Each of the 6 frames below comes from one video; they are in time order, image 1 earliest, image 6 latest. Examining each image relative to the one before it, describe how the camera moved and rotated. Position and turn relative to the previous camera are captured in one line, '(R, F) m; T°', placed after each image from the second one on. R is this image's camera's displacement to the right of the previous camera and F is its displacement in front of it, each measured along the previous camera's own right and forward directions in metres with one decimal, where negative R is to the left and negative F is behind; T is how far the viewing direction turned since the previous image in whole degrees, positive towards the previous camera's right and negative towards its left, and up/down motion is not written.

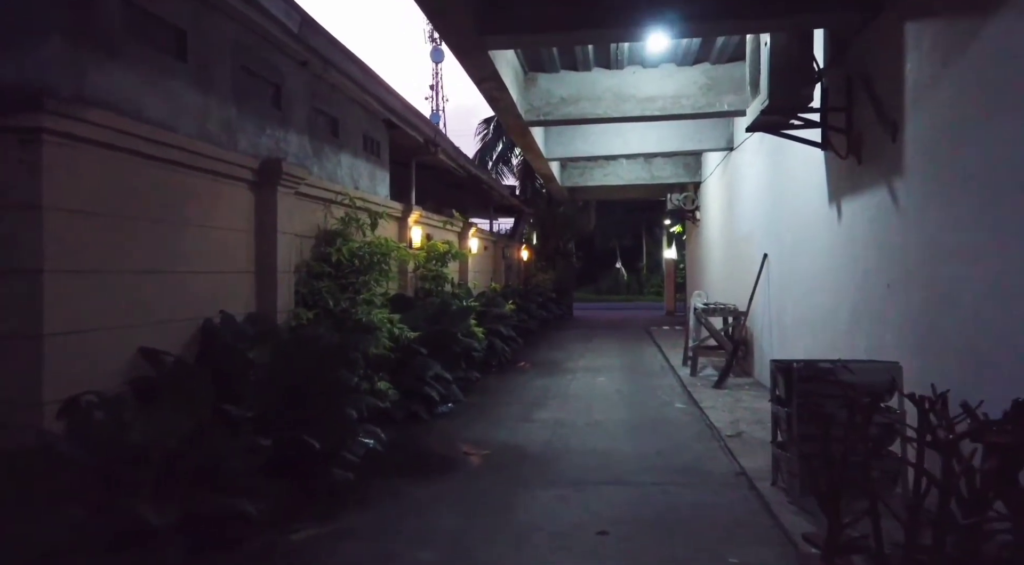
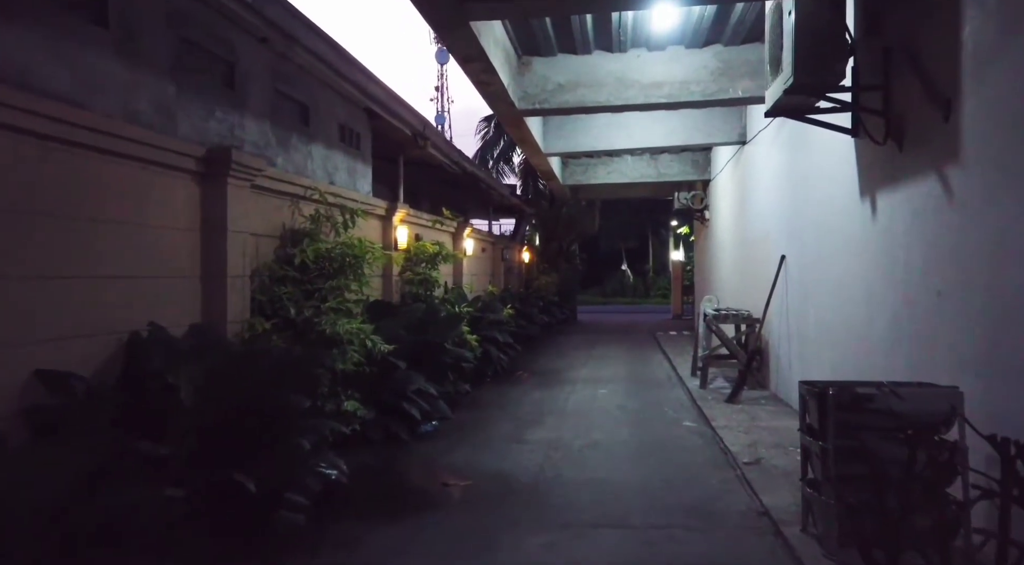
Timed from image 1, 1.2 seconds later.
(+0.1, +0.6) m; -1°
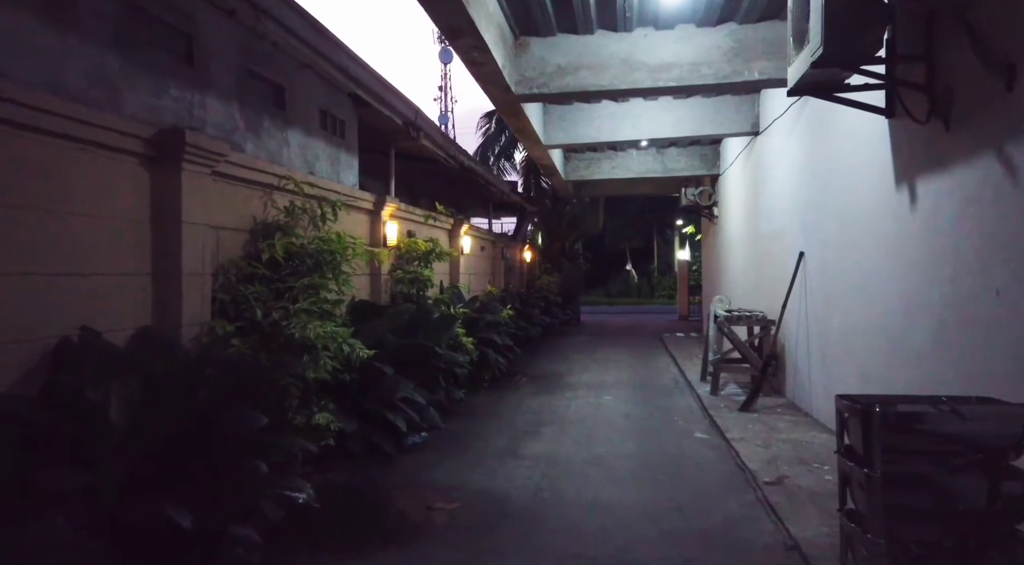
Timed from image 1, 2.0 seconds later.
(+0.1, +0.5) m; 0°
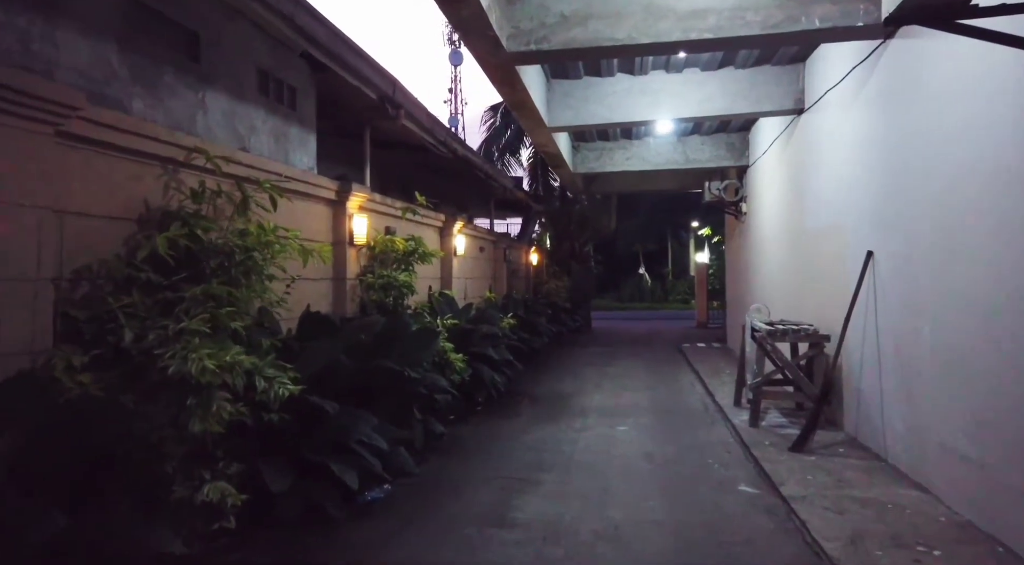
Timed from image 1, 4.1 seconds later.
(+0.1, +1.3) m; -1°
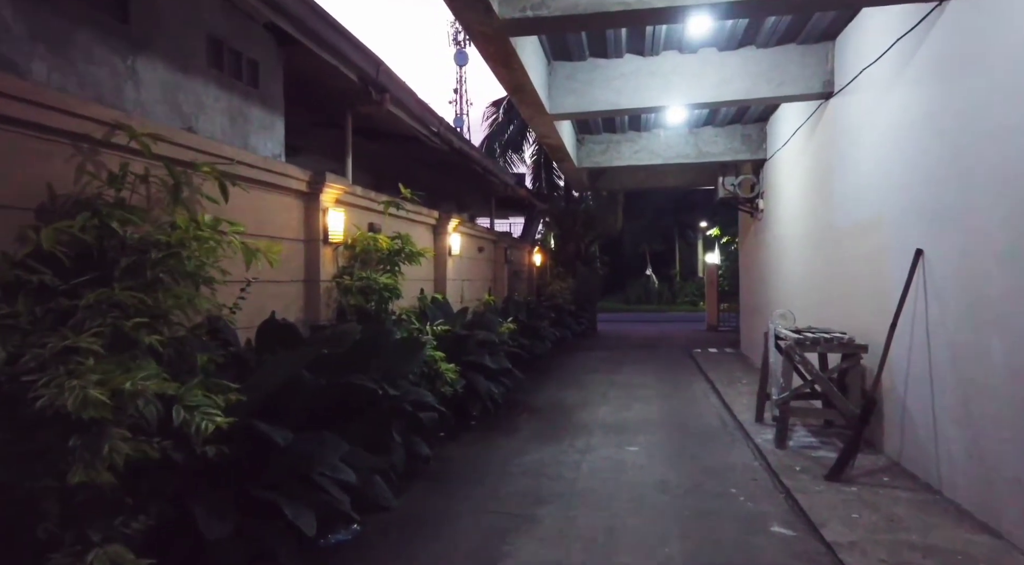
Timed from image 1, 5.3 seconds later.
(+0.1, +0.7) m; 0°
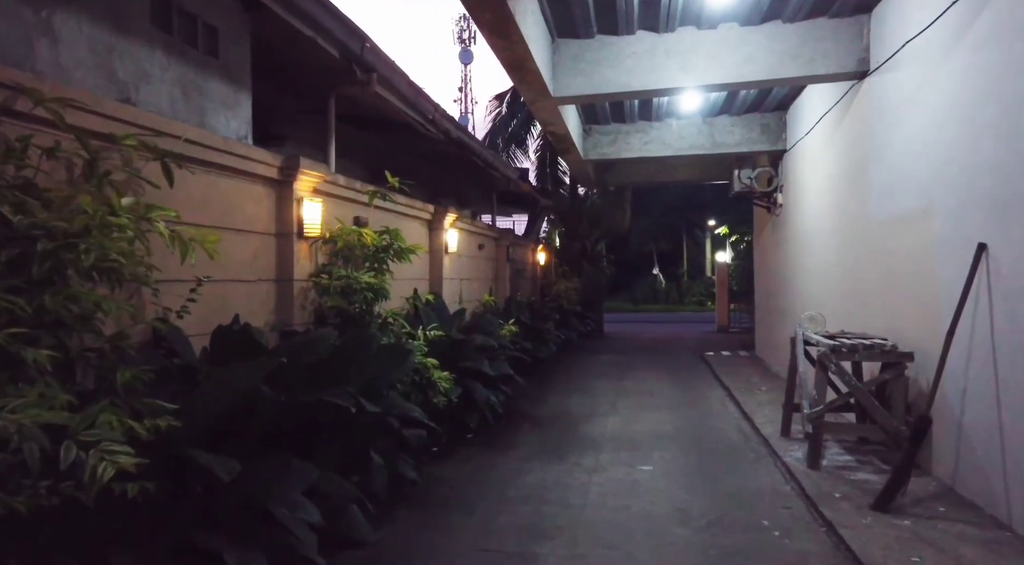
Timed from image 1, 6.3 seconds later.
(0.0, +0.6) m; 0°
